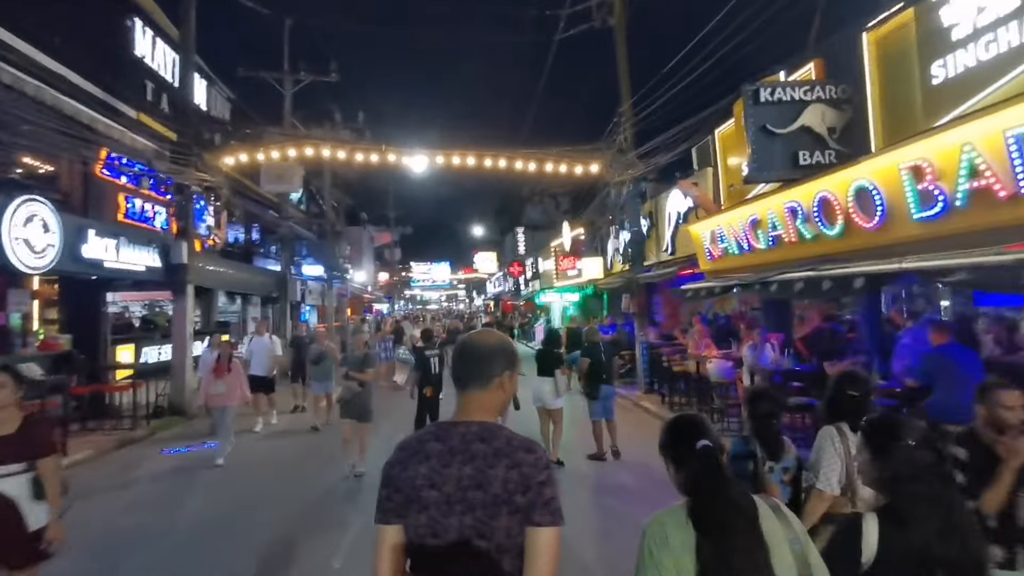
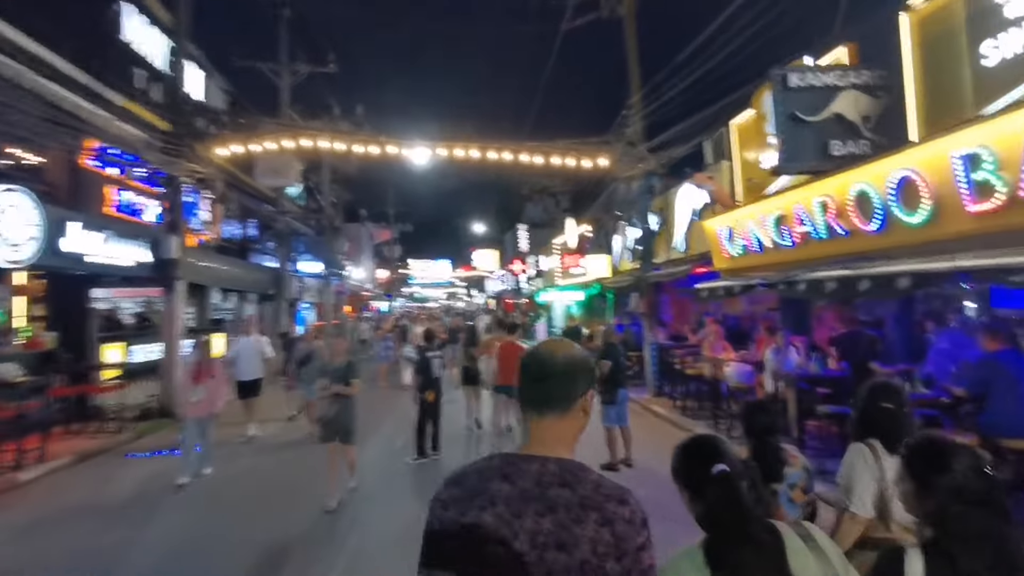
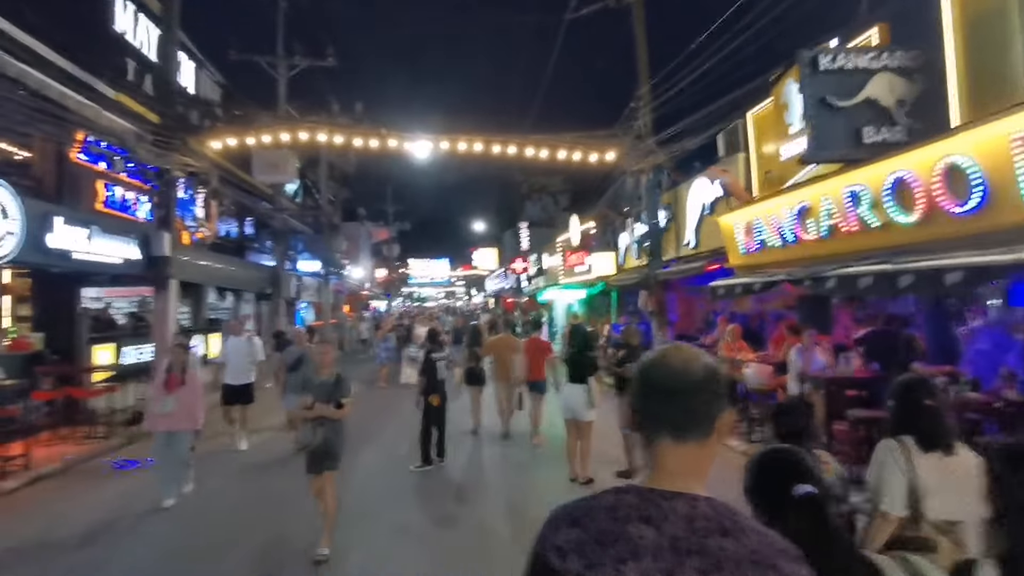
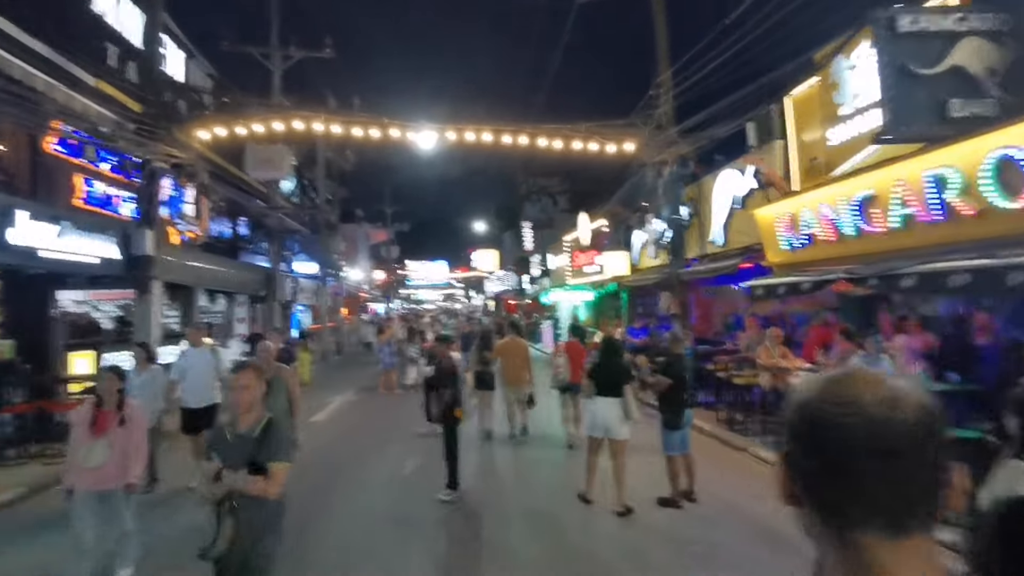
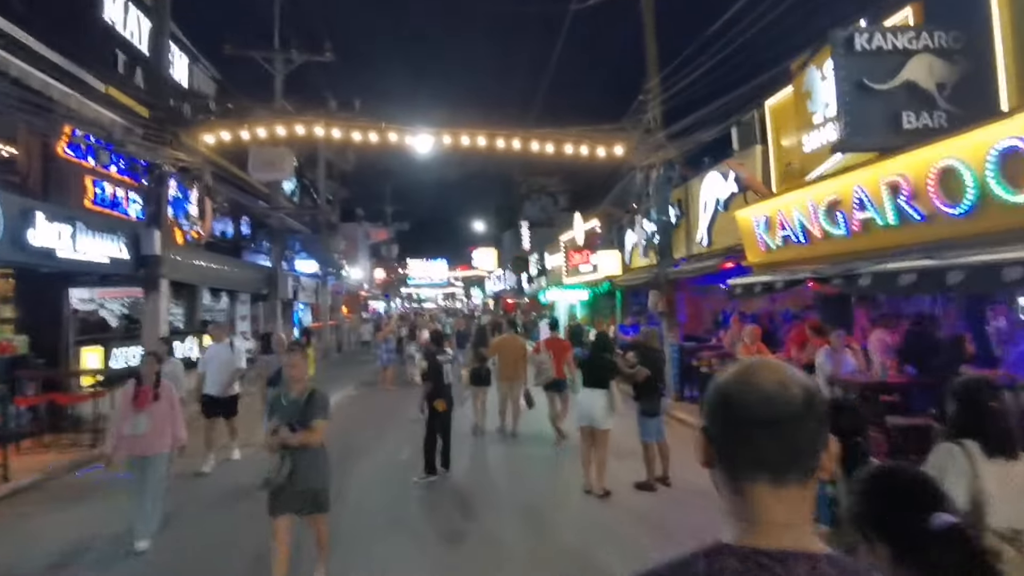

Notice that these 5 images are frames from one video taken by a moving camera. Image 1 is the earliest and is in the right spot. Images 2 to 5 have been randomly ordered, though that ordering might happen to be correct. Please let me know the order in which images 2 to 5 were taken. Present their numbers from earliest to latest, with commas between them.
2, 3, 5, 4
